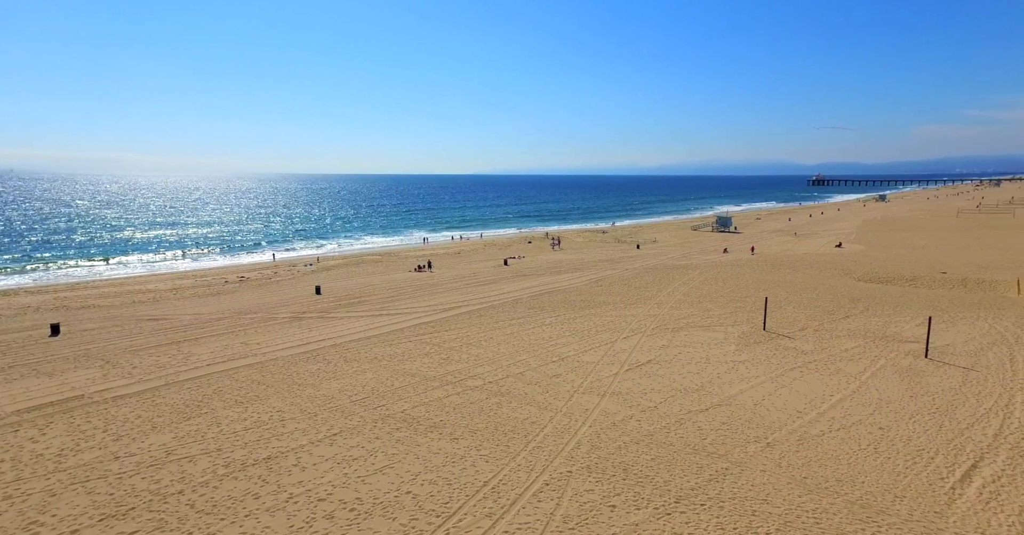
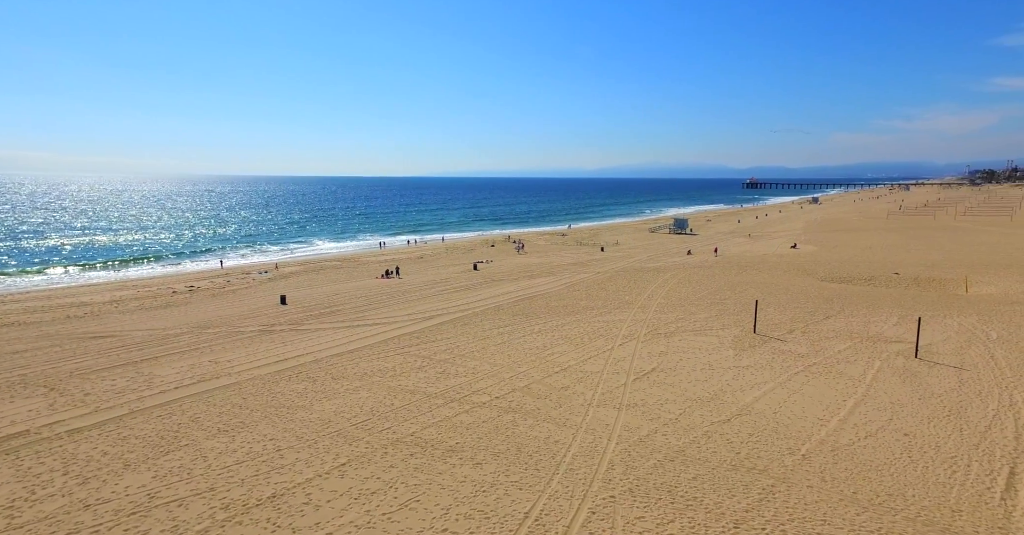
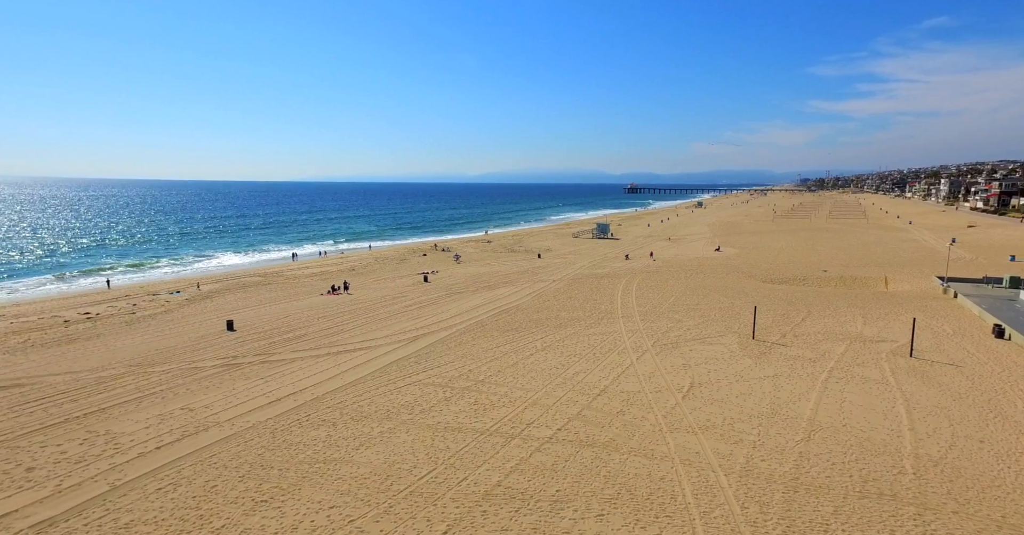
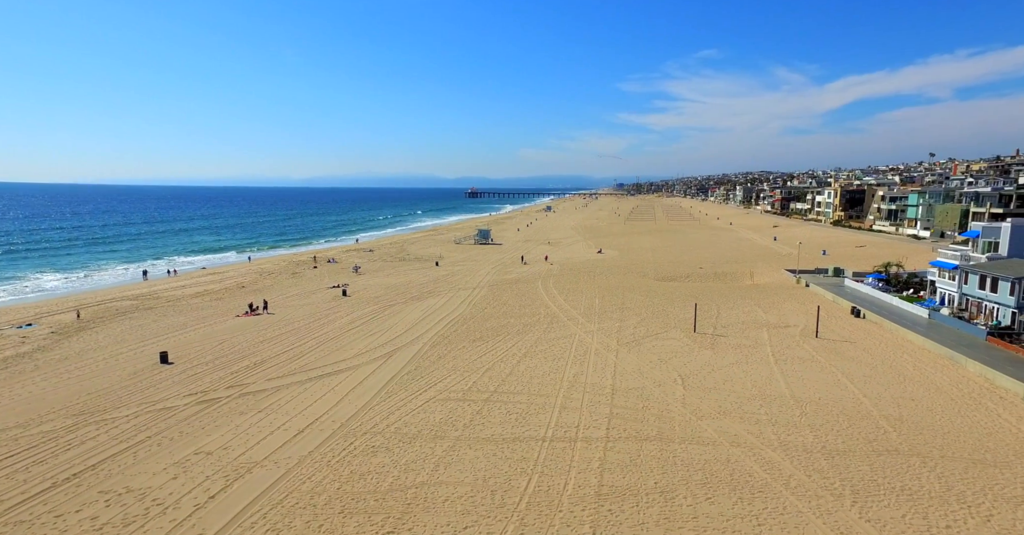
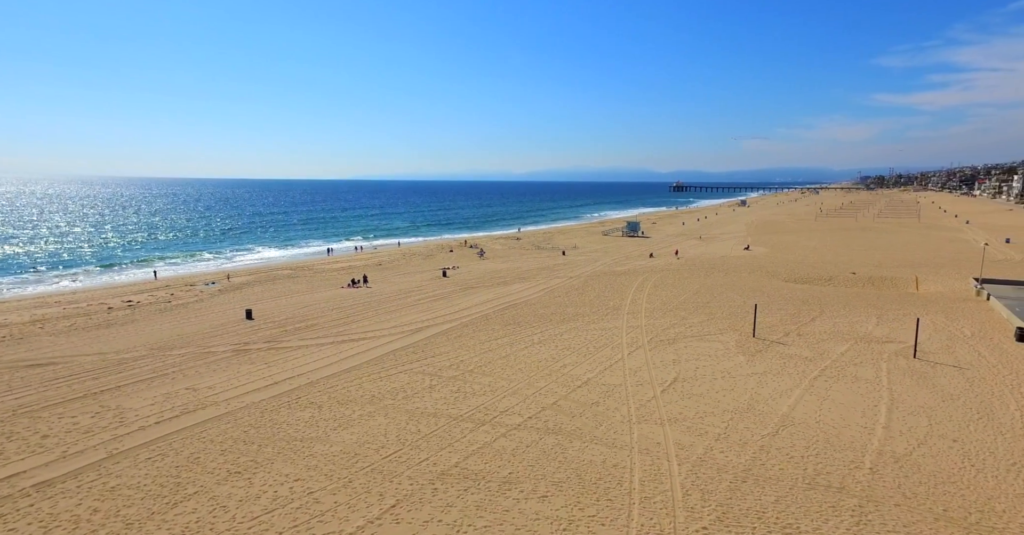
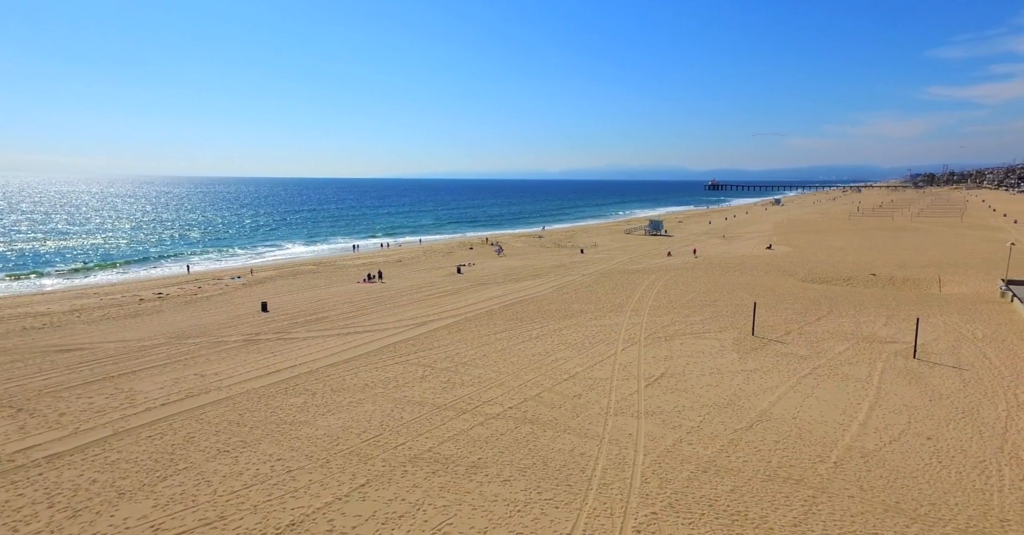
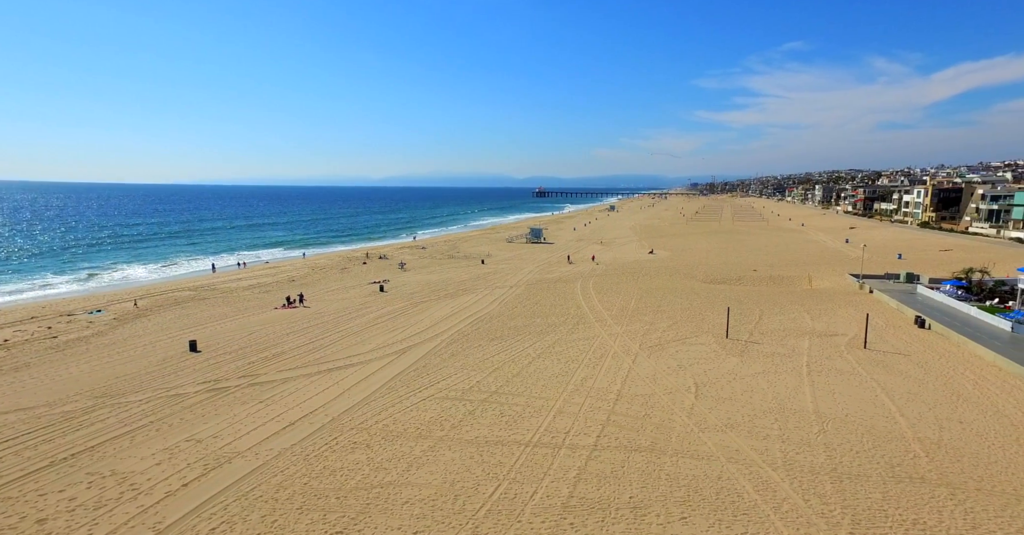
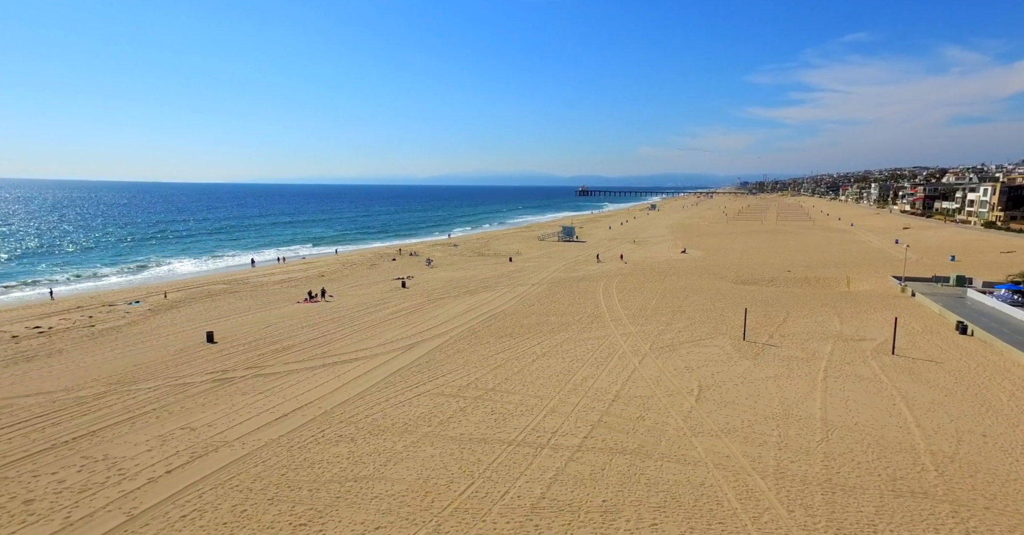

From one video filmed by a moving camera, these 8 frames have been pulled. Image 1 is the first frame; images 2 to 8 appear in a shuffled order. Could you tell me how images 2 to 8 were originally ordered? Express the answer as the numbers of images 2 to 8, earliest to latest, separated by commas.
2, 6, 5, 3, 8, 7, 4
